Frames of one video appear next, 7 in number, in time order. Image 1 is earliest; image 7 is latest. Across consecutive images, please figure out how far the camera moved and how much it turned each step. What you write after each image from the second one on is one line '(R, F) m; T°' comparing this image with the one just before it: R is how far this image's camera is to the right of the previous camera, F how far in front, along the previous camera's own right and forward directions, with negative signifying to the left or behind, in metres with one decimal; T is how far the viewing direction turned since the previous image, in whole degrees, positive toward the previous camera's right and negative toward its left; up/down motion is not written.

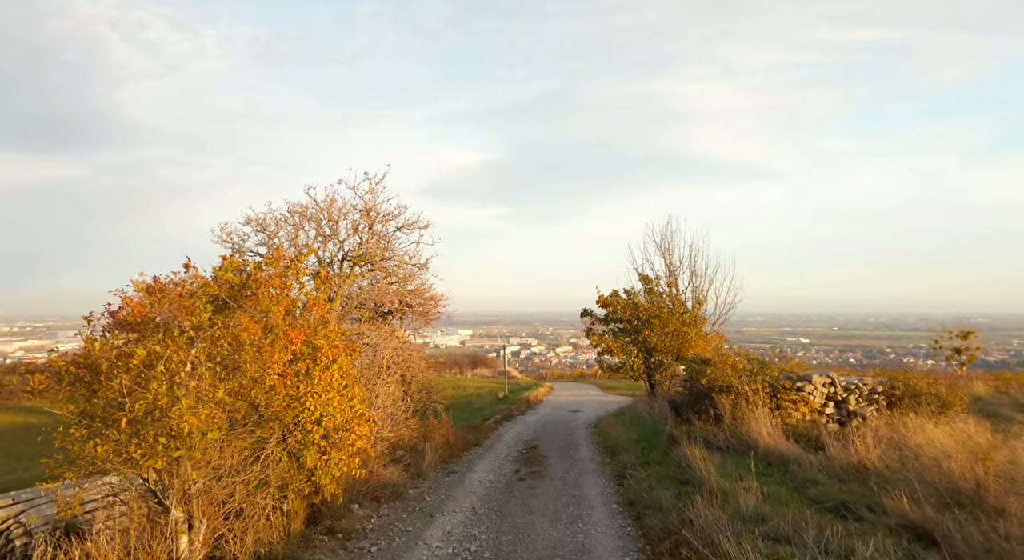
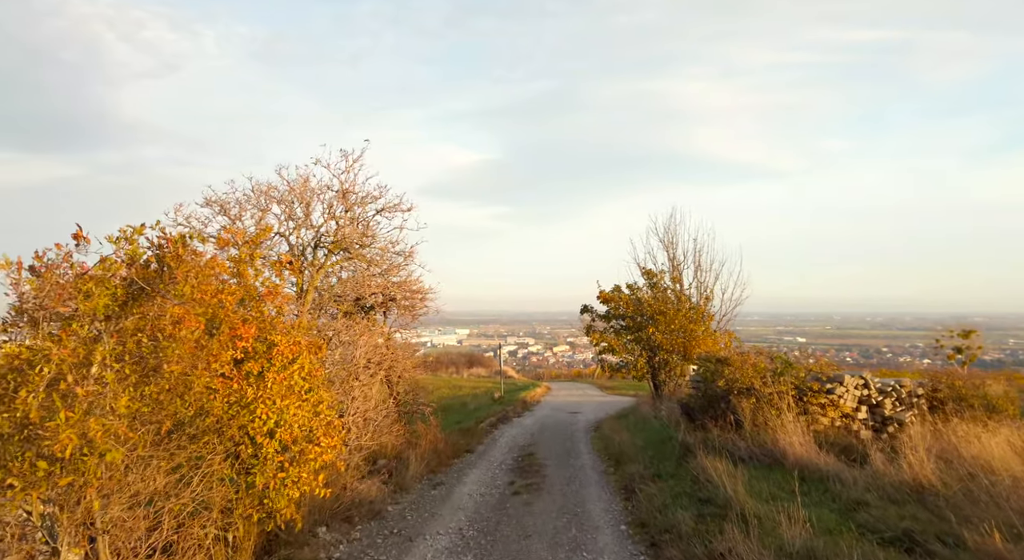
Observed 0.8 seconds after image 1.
(+0.1, +1.3) m; 0°
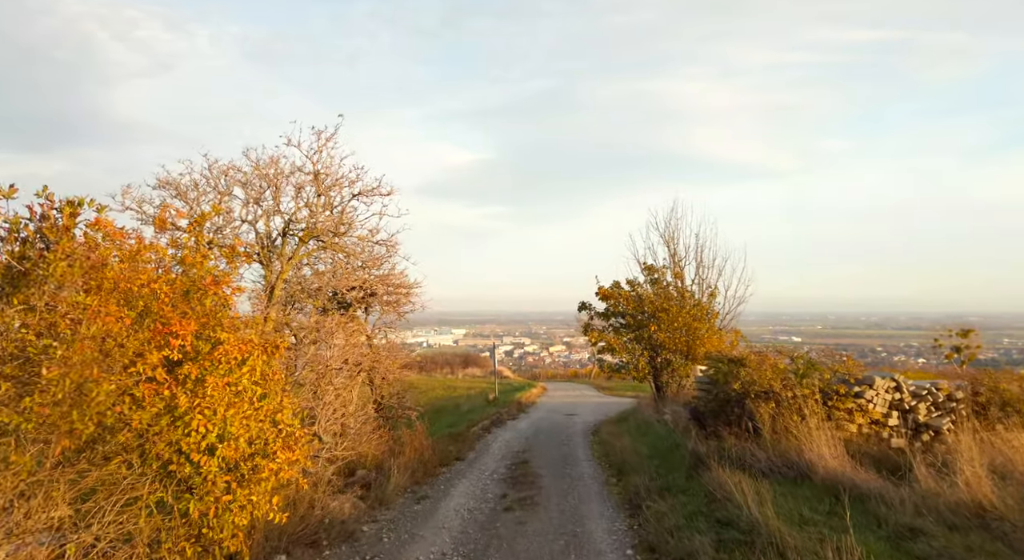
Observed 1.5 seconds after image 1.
(+0.1, +1.1) m; 0°
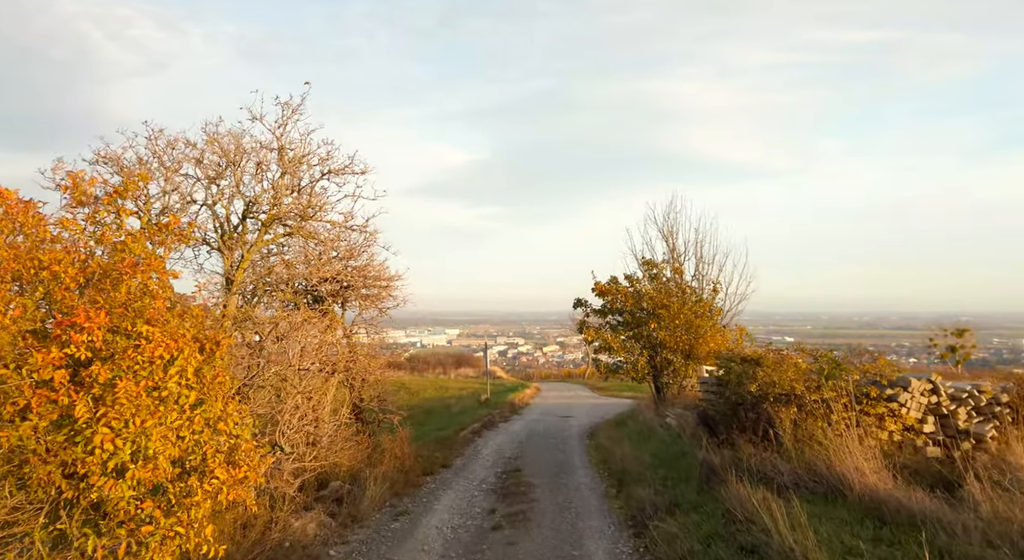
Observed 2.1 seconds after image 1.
(+0.1, +1.1) m; +1°
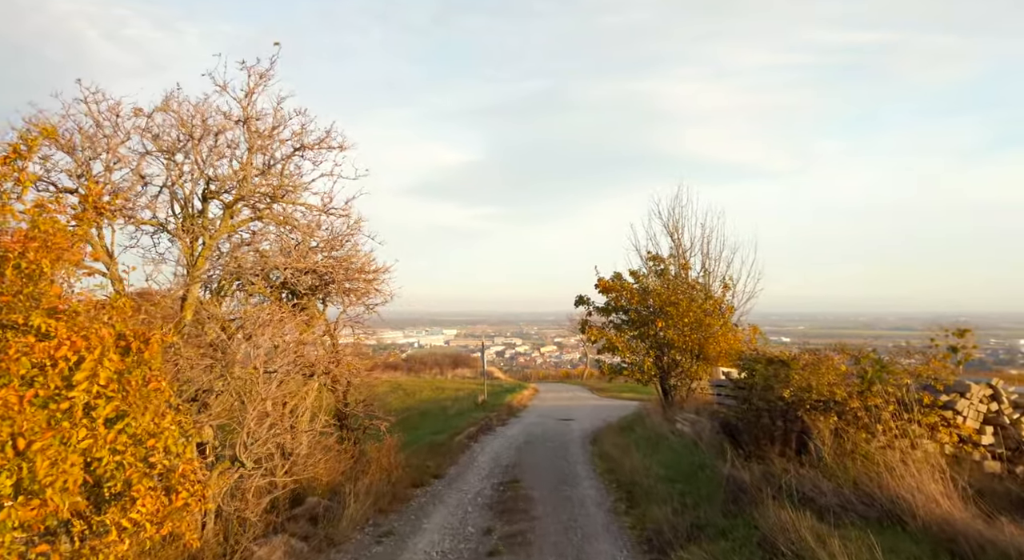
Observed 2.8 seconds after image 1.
(0.0, +1.1) m; 0°
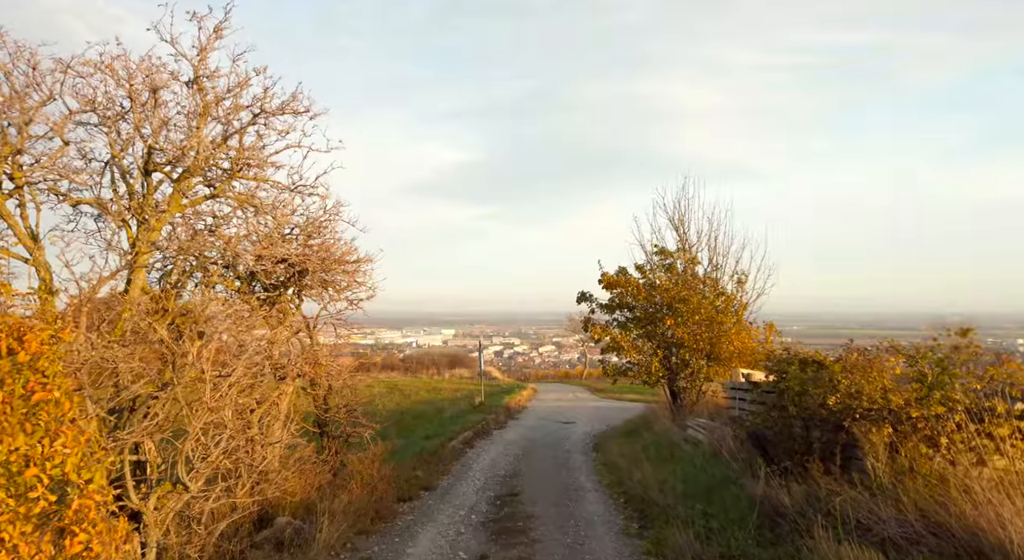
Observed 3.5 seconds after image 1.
(0.0, +1.1) m; 0°
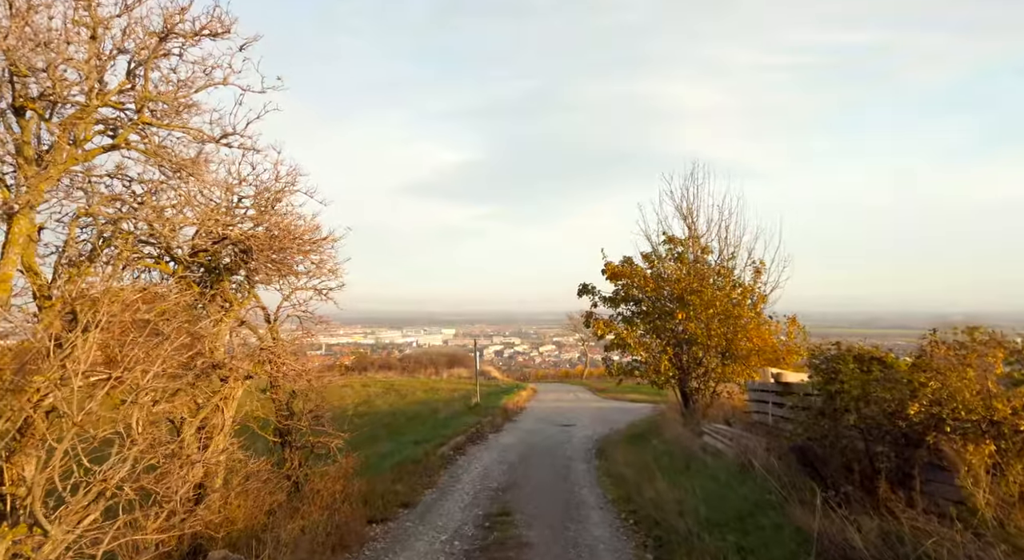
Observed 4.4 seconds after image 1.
(+0.1, +1.5) m; 0°
